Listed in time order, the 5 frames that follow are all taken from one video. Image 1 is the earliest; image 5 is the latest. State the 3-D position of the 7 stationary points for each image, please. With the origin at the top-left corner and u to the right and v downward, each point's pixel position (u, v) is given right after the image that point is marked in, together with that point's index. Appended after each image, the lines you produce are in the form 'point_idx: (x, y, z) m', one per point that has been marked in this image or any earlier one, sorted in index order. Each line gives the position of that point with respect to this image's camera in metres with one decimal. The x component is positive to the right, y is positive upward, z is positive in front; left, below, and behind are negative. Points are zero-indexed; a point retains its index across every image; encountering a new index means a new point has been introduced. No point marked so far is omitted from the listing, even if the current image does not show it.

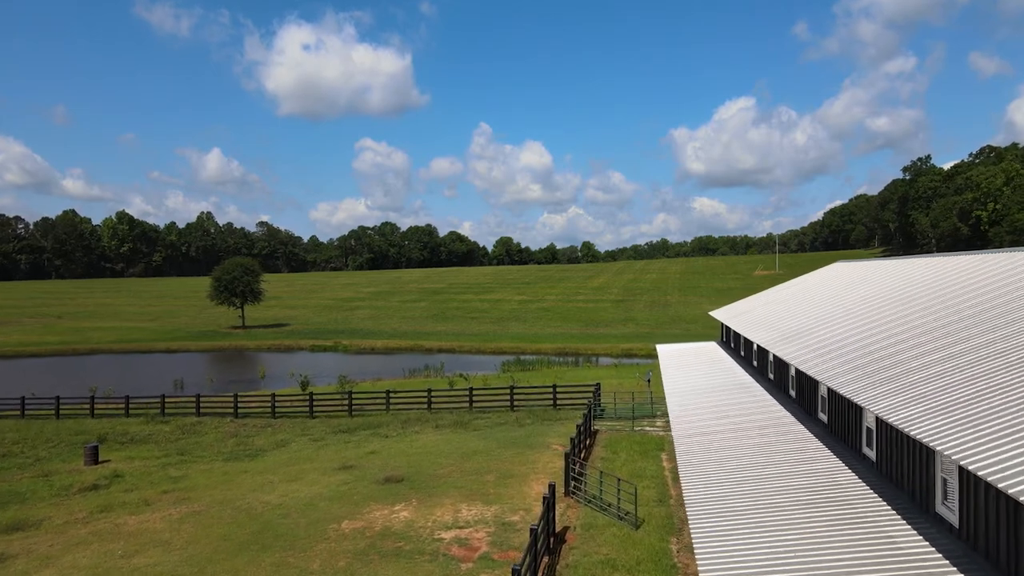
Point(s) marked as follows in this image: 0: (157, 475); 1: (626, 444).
0: (-10.5, -5.5, +18.4) m
1: (+3.5, -4.8, +19.0) m
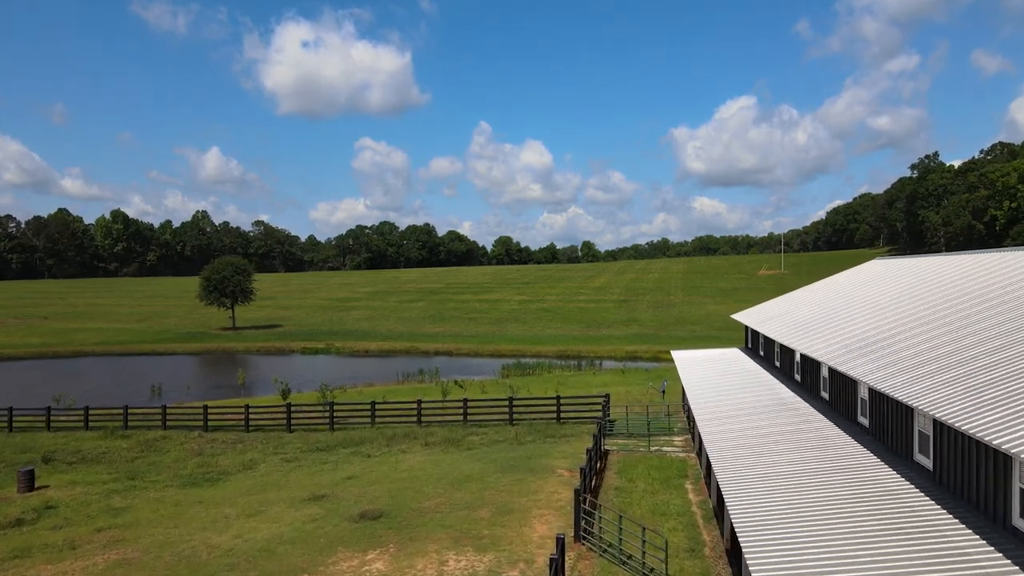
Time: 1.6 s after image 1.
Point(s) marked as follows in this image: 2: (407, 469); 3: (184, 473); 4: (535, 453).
0: (-10.5, -5.5, +15.8) m
1: (+3.5, -4.8, +16.4) m
2: (-3.0, -5.1, +17.6) m
3: (-9.8, -5.5, +18.5) m
4: (+0.7, -5.0, +18.8) m
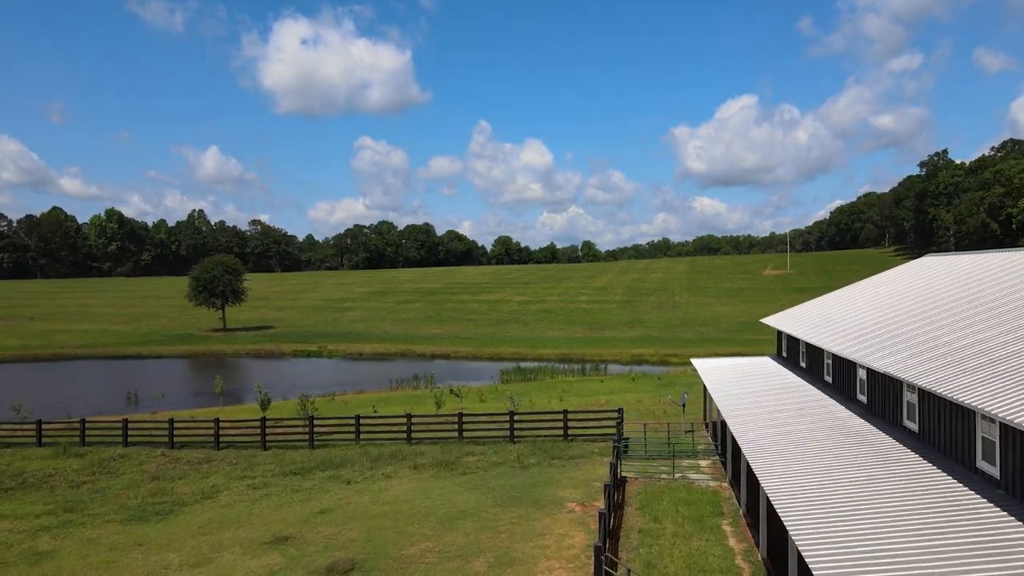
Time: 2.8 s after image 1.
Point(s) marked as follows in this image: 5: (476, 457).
0: (-10.5, -5.6, +13.2) m
1: (+3.5, -4.8, +13.8) m
2: (-2.9, -5.2, +15.0) m
3: (-9.7, -5.5, +16.0) m
4: (+0.7, -5.0, +16.2) m
5: (-1.1, -5.1, +18.8) m
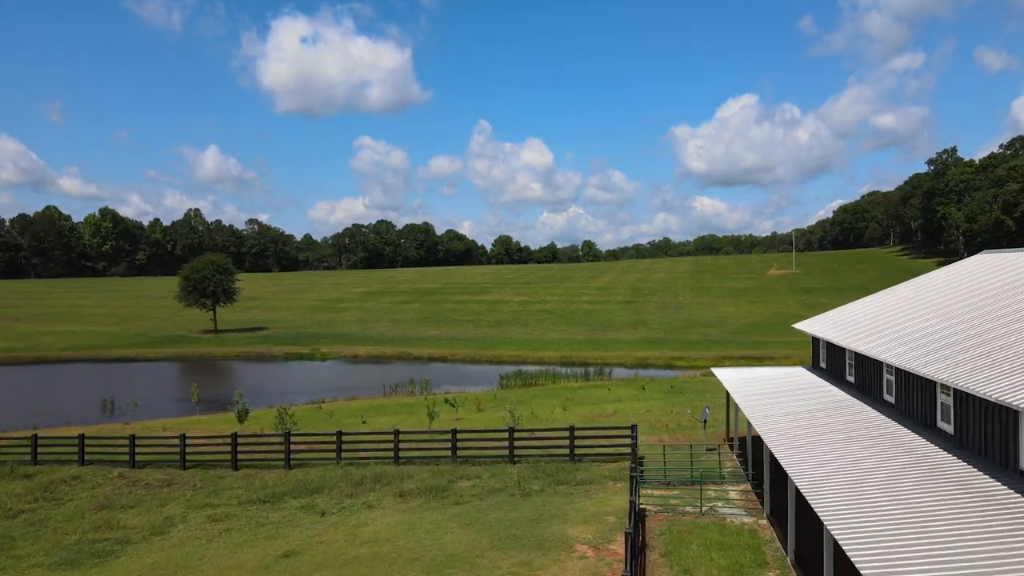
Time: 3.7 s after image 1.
0: (-10.5, -5.6, +10.9) m
1: (+3.5, -4.8, +11.5) m
2: (-2.9, -5.2, +12.8) m
3: (-9.7, -5.6, +13.7) m
4: (+0.7, -5.0, +14.0) m
5: (-1.1, -5.1, +16.5) m
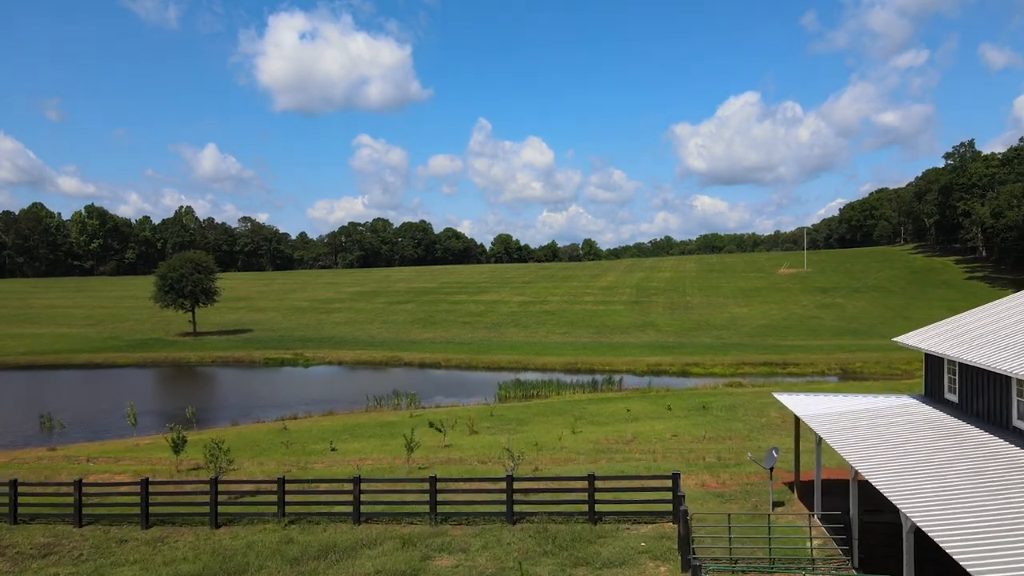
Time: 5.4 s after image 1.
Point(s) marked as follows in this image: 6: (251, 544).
0: (-10.5, -5.6, +6.2) m
1: (+3.5, -4.8, +6.8) m
2: (-2.9, -5.2, +8.1) m
3: (-9.7, -5.6, +9.0) m
4: (+0.7, -5.0, +9.3) m
5: (-1.1, -5.2, +11.8) m
6: (-5.5, -5.3, +12.9) m
